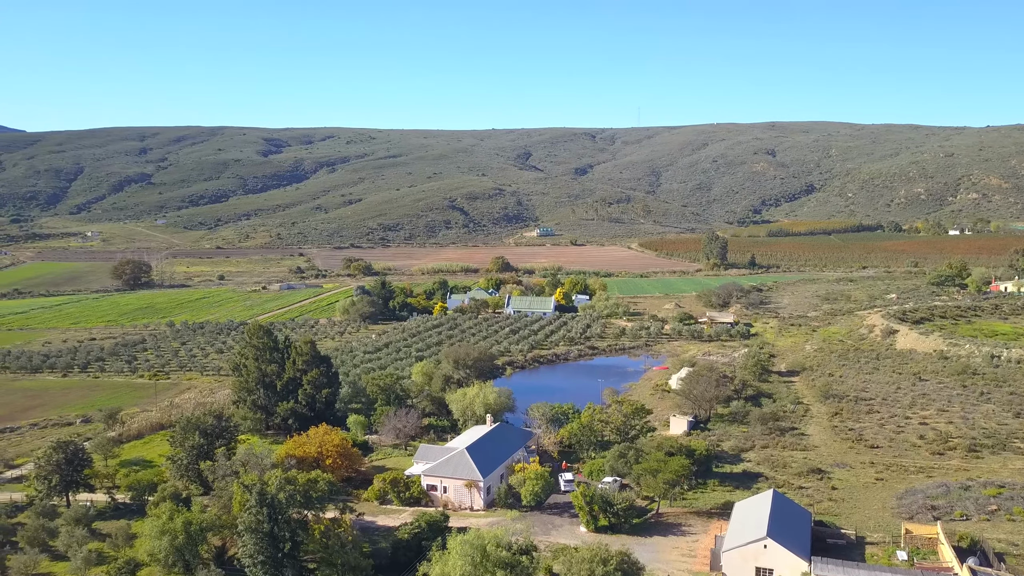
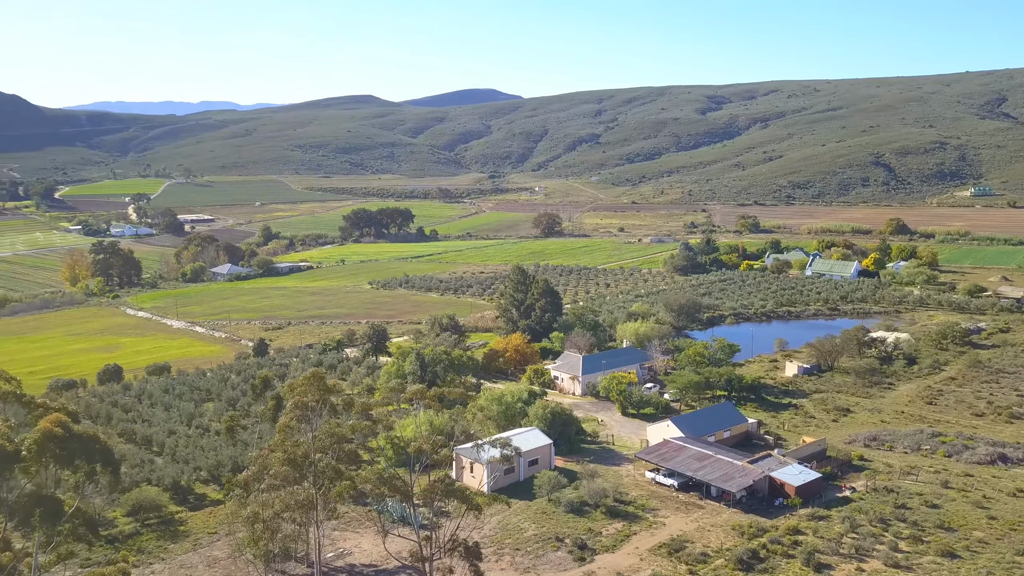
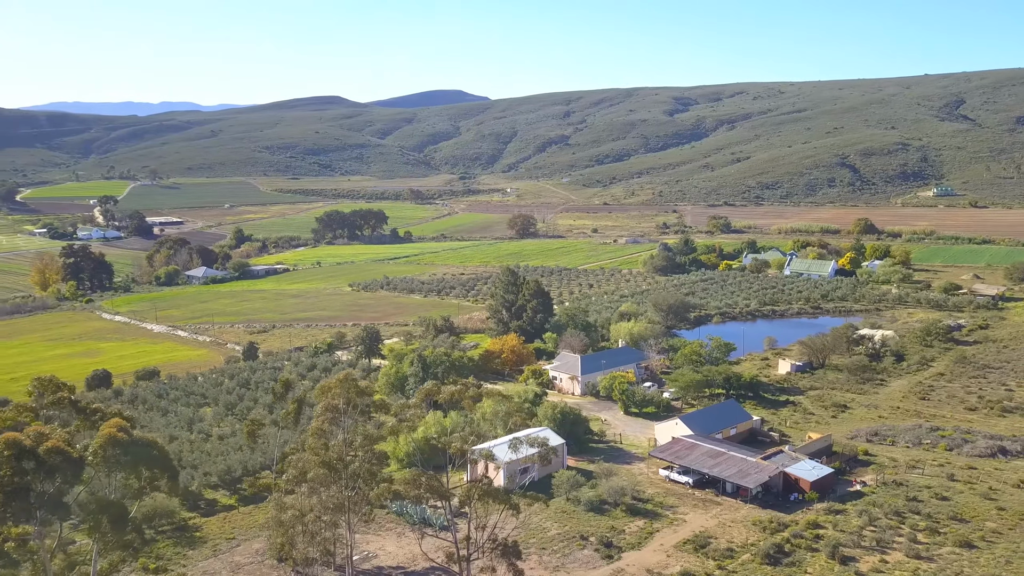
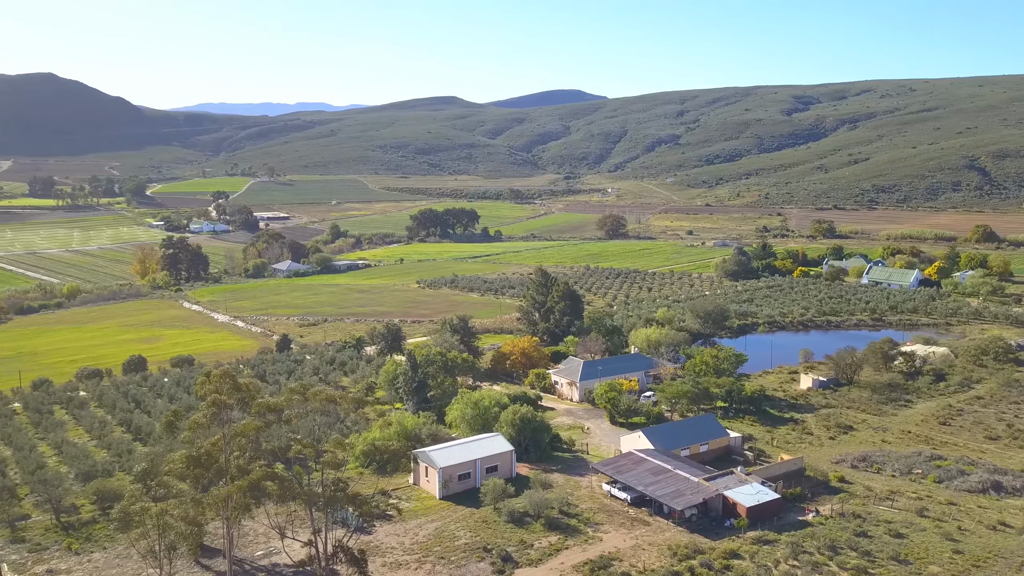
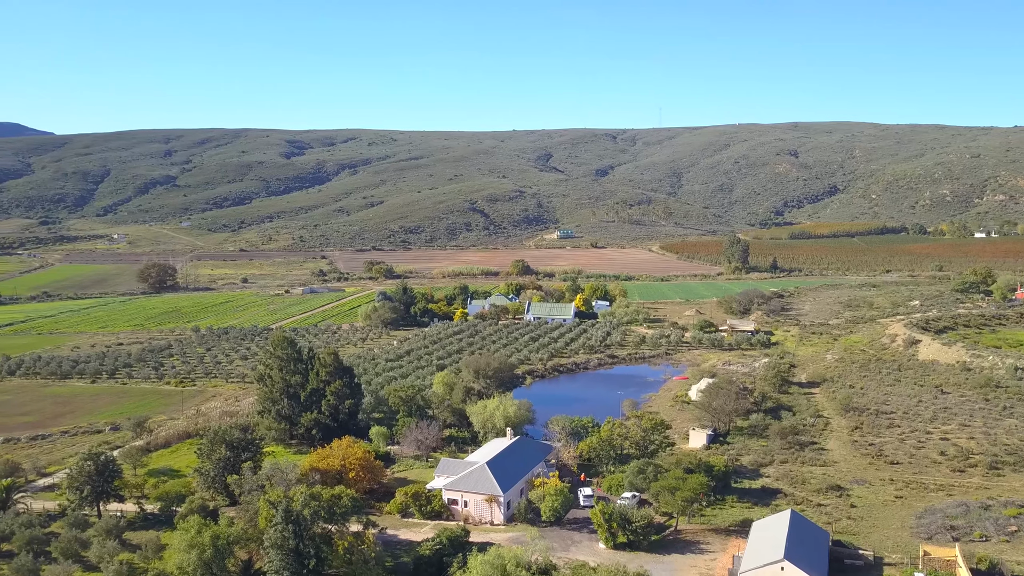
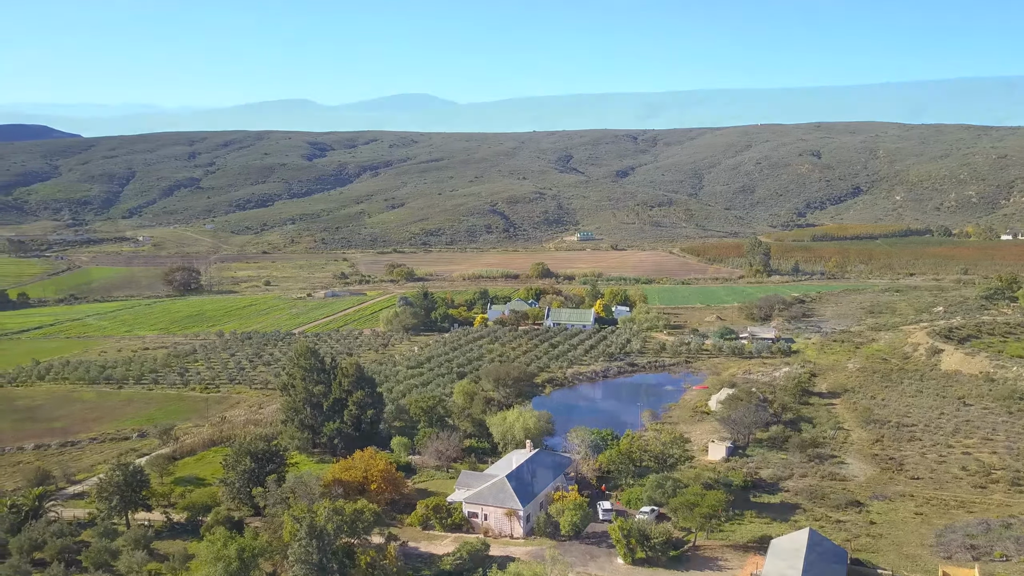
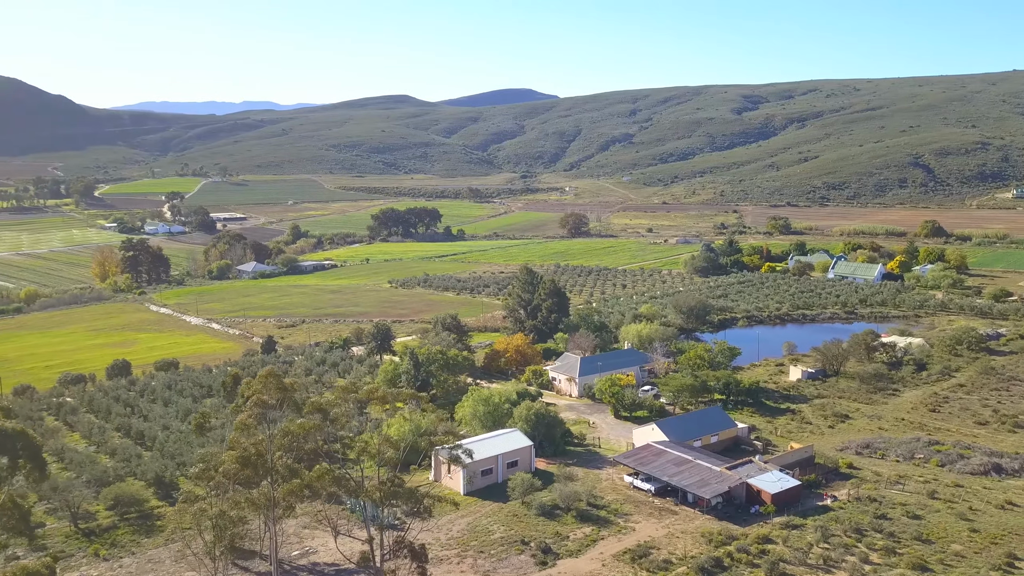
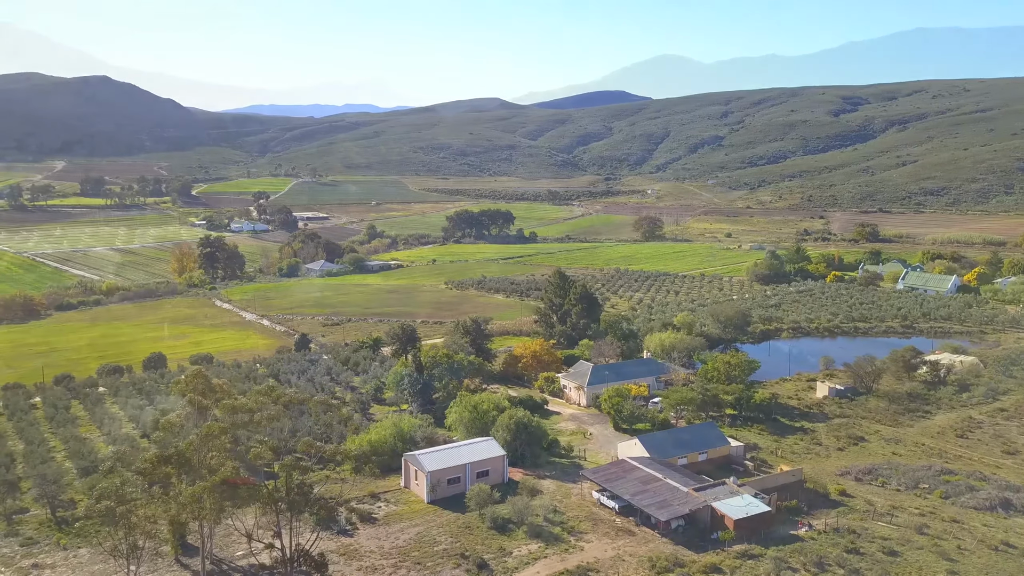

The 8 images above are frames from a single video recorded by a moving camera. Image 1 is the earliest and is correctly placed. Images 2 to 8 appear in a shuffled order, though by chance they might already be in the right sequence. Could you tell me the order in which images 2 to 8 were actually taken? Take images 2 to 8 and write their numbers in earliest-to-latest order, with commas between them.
5, 6, 3, 2, 7, 4, 8
